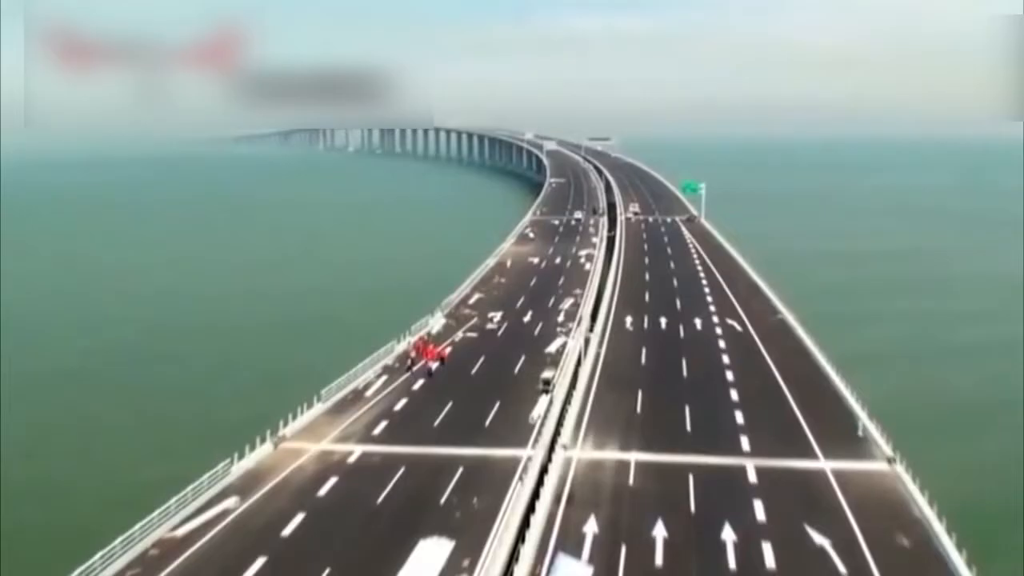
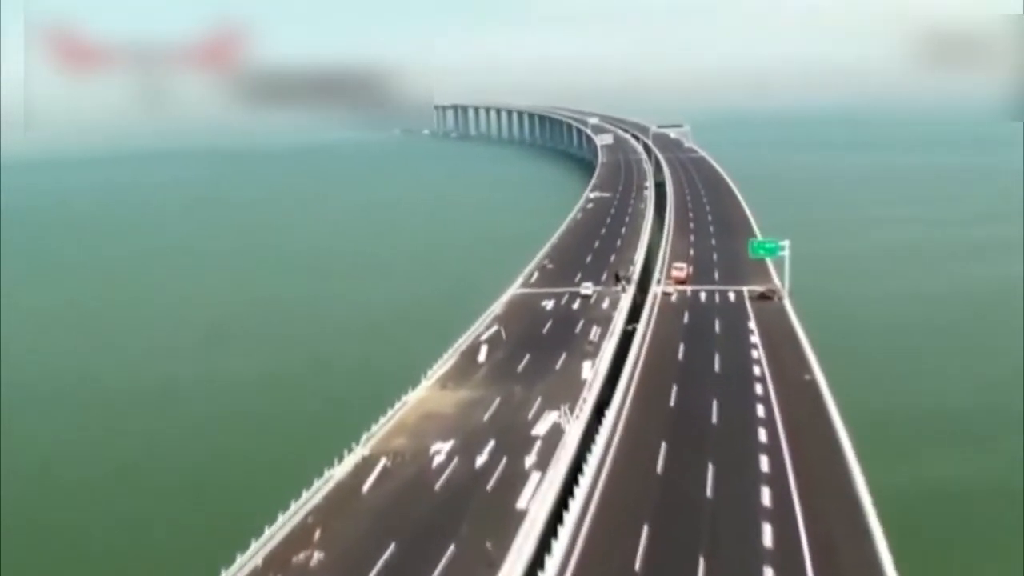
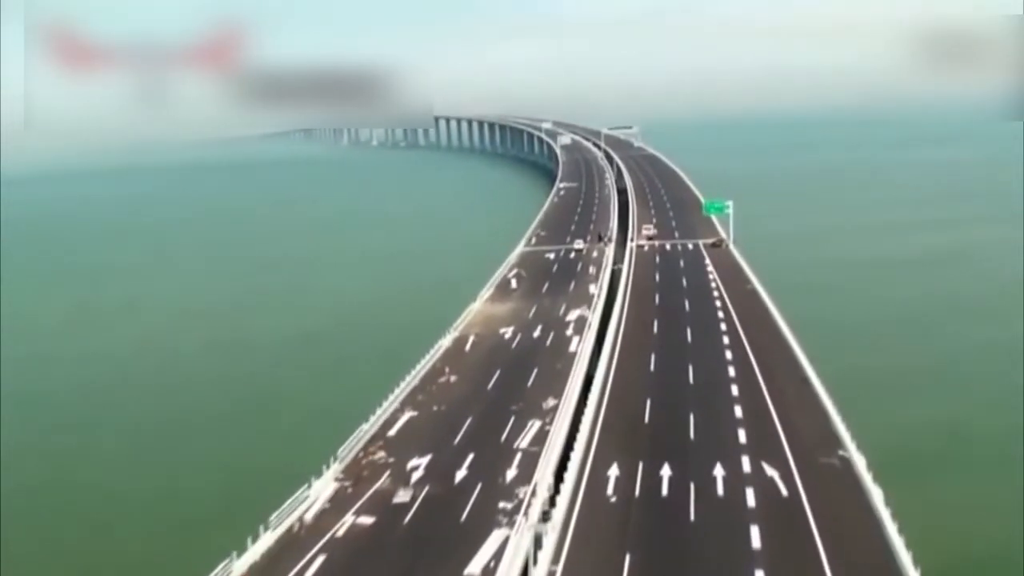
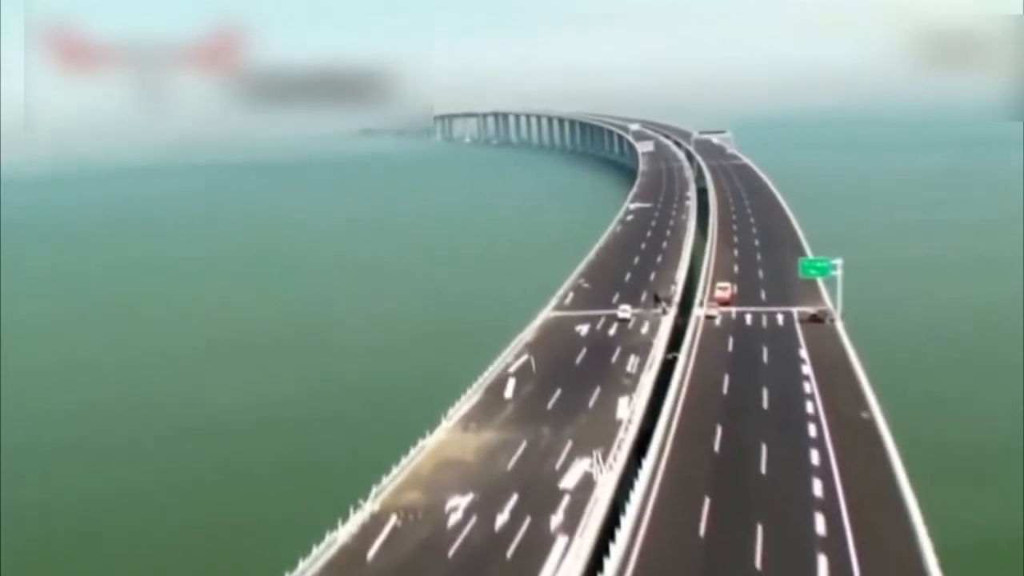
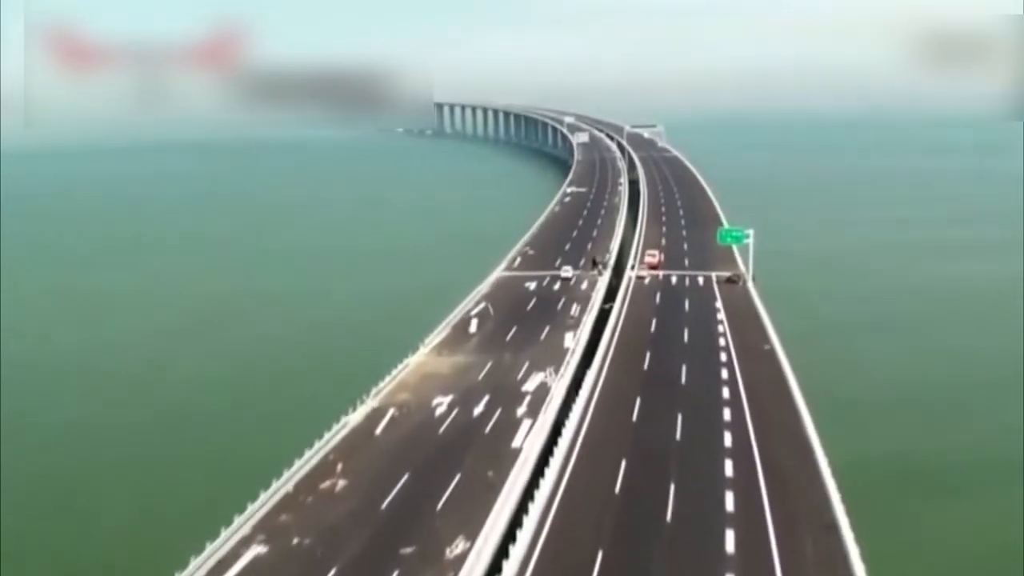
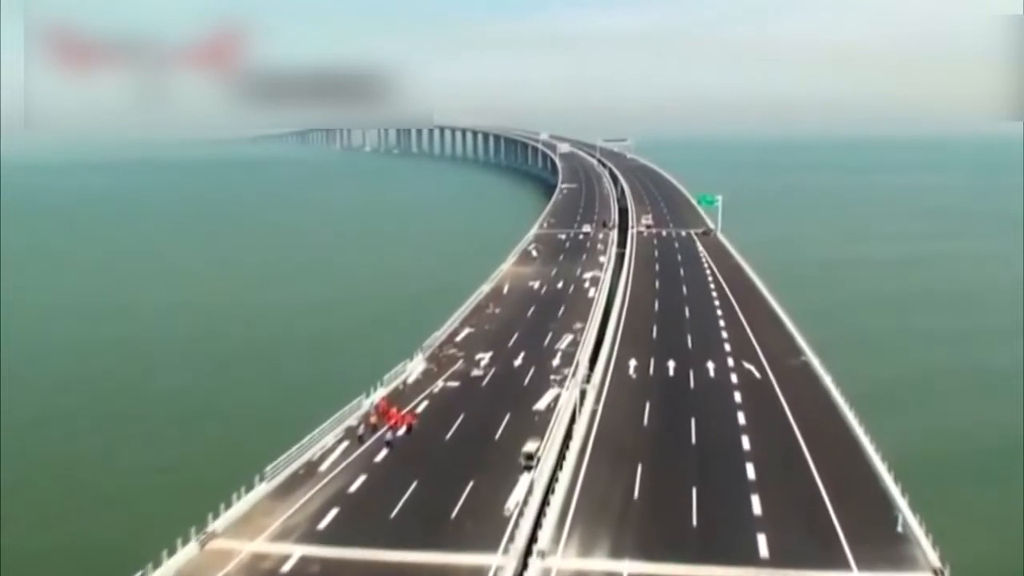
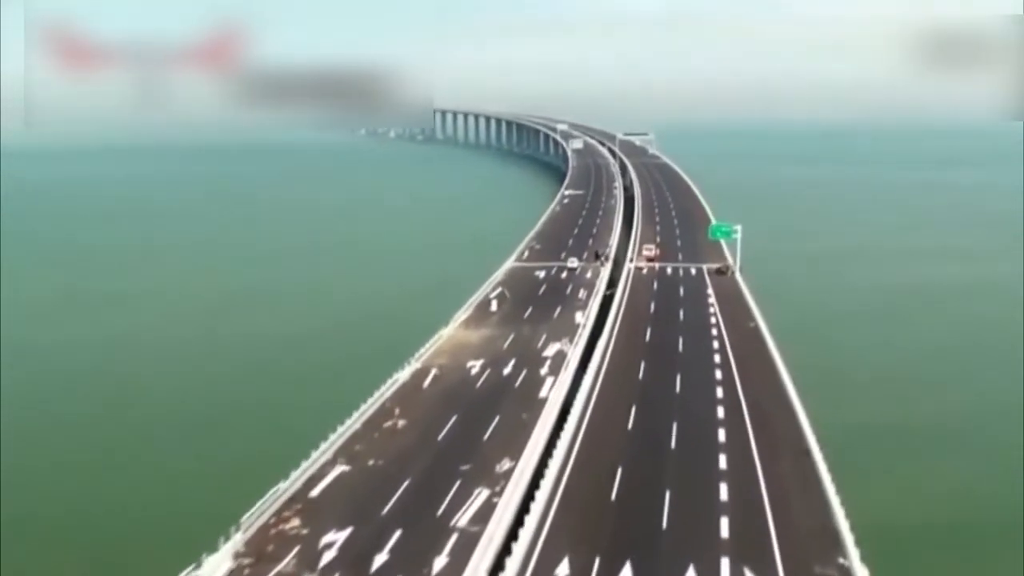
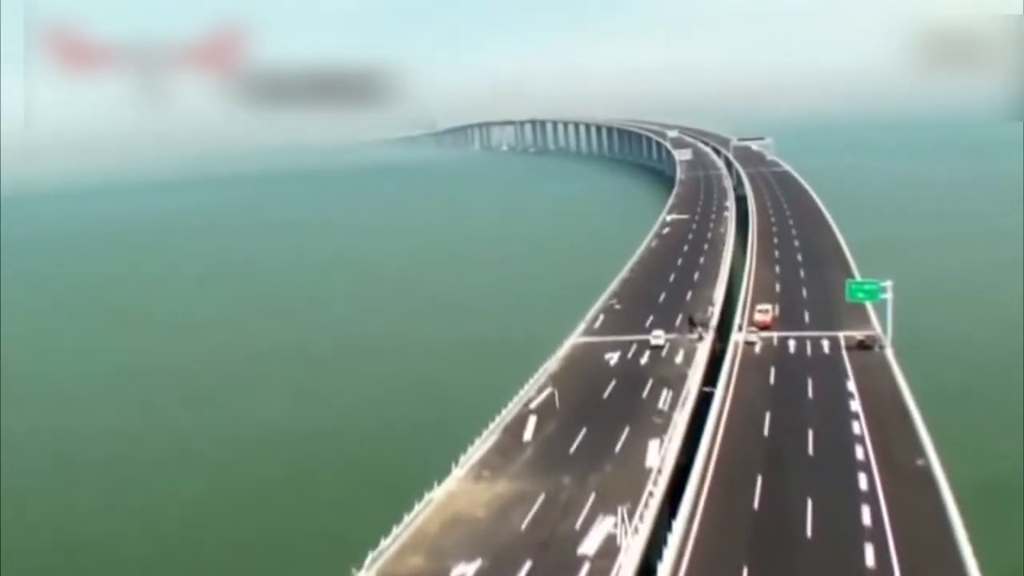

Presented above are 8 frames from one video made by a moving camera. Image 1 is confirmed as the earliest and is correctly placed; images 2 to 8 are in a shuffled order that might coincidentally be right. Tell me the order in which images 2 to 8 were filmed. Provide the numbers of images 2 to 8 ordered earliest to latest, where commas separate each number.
6, 3, 7, 5, 2, 4, 8
